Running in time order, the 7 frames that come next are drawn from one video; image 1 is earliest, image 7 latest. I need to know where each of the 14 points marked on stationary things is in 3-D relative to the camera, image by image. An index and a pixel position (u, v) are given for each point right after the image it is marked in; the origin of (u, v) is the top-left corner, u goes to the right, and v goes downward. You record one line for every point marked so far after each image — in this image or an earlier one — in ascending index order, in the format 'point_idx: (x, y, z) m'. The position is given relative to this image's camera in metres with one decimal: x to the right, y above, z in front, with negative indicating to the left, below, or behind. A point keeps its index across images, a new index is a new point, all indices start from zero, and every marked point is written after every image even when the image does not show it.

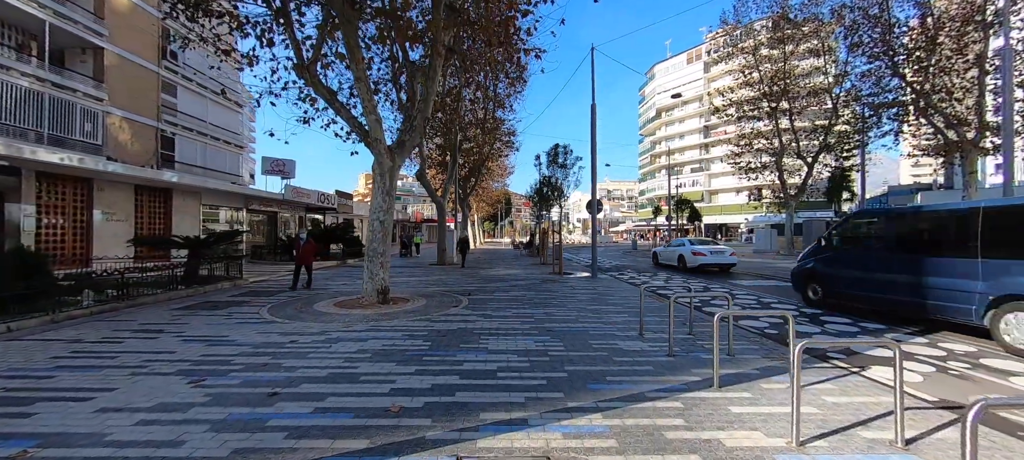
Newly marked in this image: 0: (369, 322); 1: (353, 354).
0: (-2.8, -1.8, +6.8) m
1: (-2.3, -1.8, +4.9) m
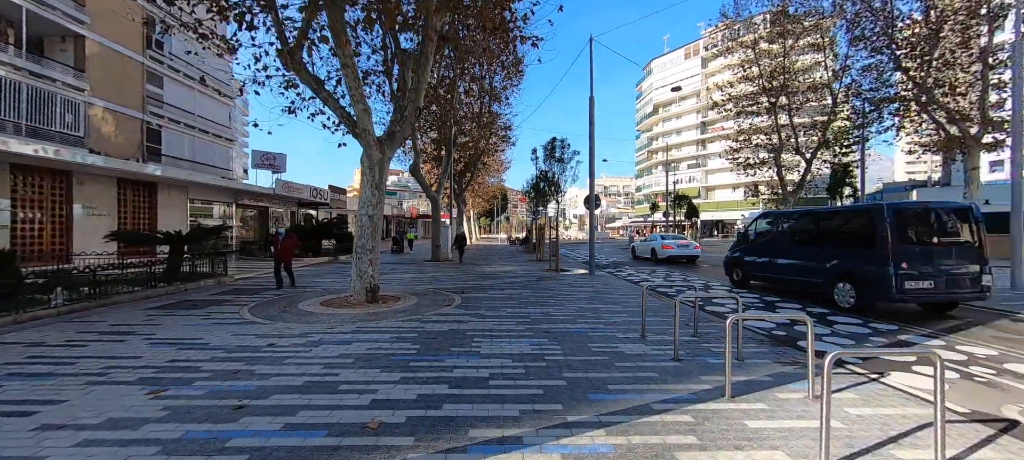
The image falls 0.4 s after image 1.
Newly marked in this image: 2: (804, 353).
0: (-2.9, -1.7, +6.4) m
1: (-2.3, -1.7, +4.6) m
2: (+4.2, -1.8, +5.0) m
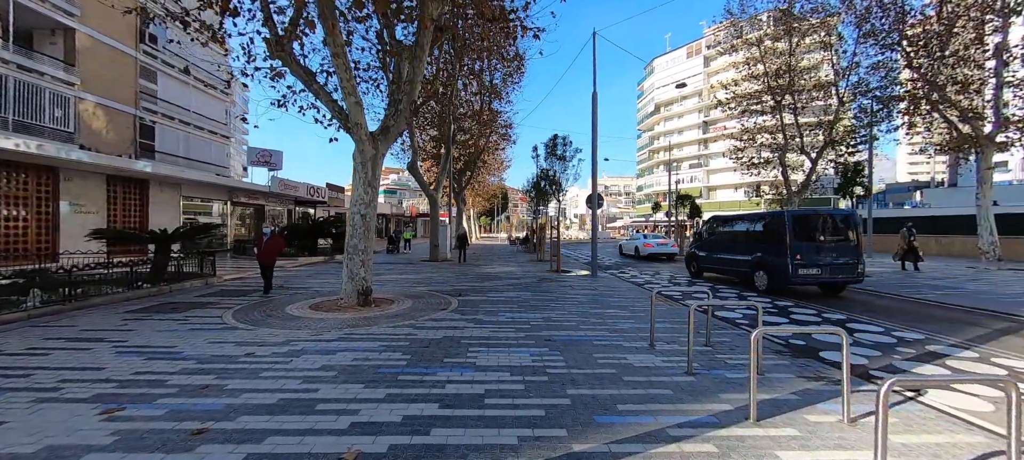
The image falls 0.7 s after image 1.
0: (-2.9, -1.7, +6.0) m
1: (-2.4, -1.7, +4.2) m
2: (+4.2, -1.8, +4.6) m
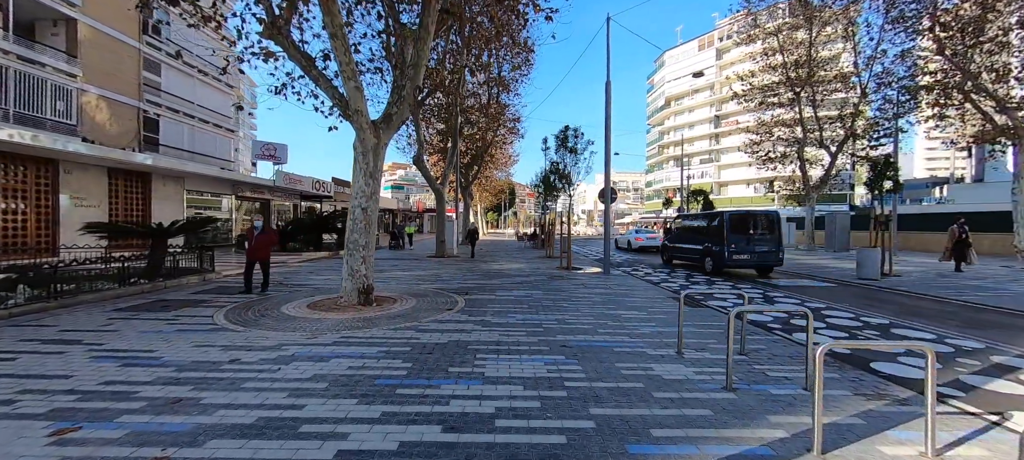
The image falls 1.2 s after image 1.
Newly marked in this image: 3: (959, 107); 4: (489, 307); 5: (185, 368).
0: (-2.7, -1.6, +5.6) m
1: (-2.2, -1.6, +3.7) m
2: (+4.3, -1.7, +4.0) m
3: (+22.6, +6.3, +17.7) m
4: (-0.5, -1.6, +7.4) m
5: (-3.8, -1.6, +4.1) m
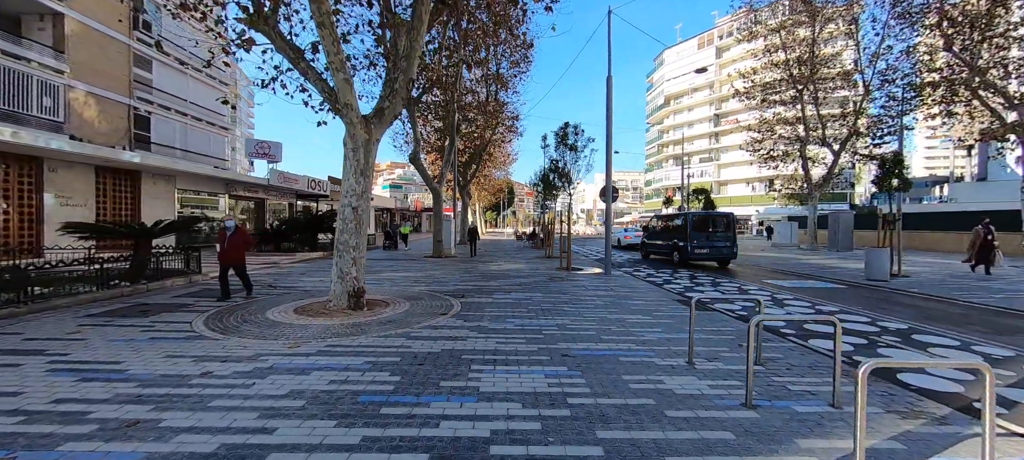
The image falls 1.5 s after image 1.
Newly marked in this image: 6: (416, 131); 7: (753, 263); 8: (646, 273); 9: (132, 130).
0: (-2.8, -1.6, +5.2) m
1: (-2.2, -1.6, +3.3) m
2: (+4.3, -1.8, +3.7) m
3: (+22.6, +6.3, +17.4) m
4: (-0.5, -1.6, +7.1) m
5: (-3.8, -1.6, +3.7) m
6: (-4.8, +5.0, +17.6) m
7: (+12.0, -1.6, +17.3) m
8: (+5.0, -1.6, +13.0) m
9: (-20.3, +5.3, +18.6) m
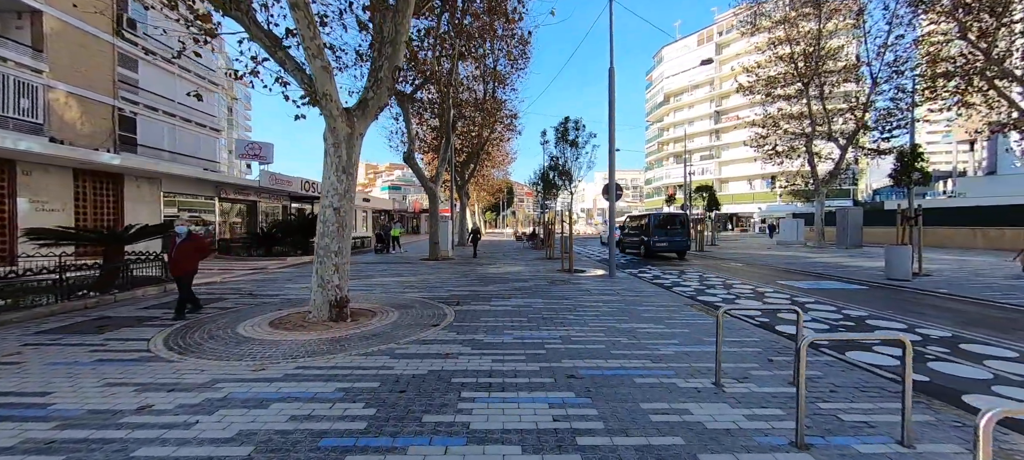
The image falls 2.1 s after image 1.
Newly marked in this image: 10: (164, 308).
0: (-2.8, -1.7, +4.6) m
1: (-2.3, -1.7, +2.7) m
2: (+4.3, -1.7, +3.0) m
3: (+22.5, +6.5, +16.7) m
4: (-0.6, -1.7, +6.4) m
5: (-3.9, -1.7, +3.1) m
6: (-4.9, +4.9, +16.9) m
7: (+11.9, -1.5, +16.7) m
8: (+5.0, -1.6, +12.3) m
9: (-20.4, +5.0, +18.0) m
10: (-7.1, -1.6, +7.1) m
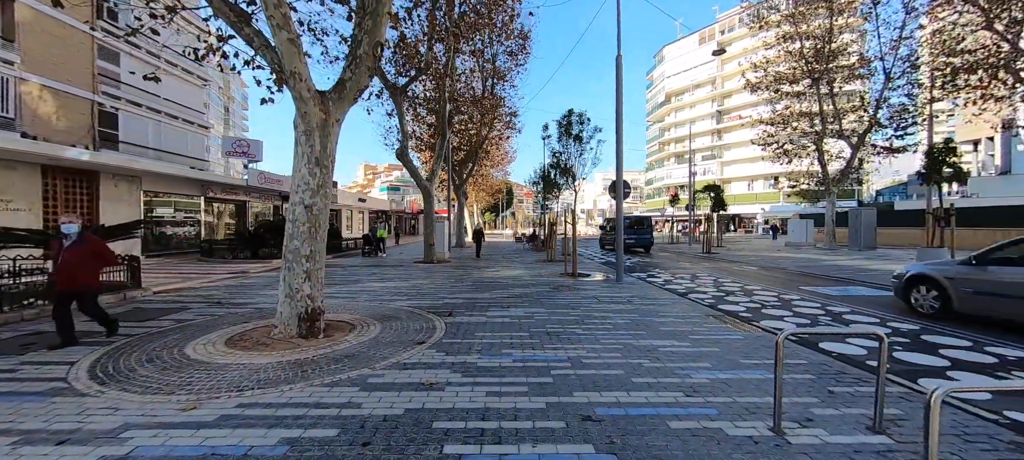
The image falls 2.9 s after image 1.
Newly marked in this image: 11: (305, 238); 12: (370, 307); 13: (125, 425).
0: (-2.8, -1.7, +3.7) m
1: (-2.3, -1.7, +1.8) m
2: (+4.3, -1.7, +2.2) m
3: (+22.5, +6.5, +15.9) m
4: (-0.6, -1.7, +5.6) m
5: (-3.9, -1.7, +2.2) m
6: (-4.9, +4.9, +16.1) m
7: (+11.9, -1.6, +15.8) m
8: (+5.0, -1.6, +11.5) m
9: (-20.4, +5.0, +17.1) m
10: (-7.1, -1.6, +6.3) m
11: (-3.3, -0.2, +5.6) m
12: (-3.0, -1.6, +7.4) m
13: (-3.4, -1.7, +3.0) m
